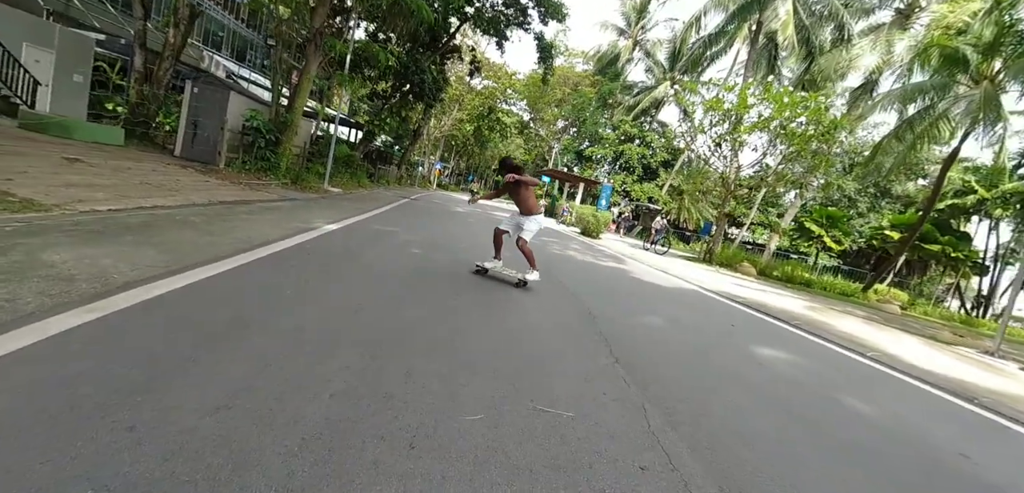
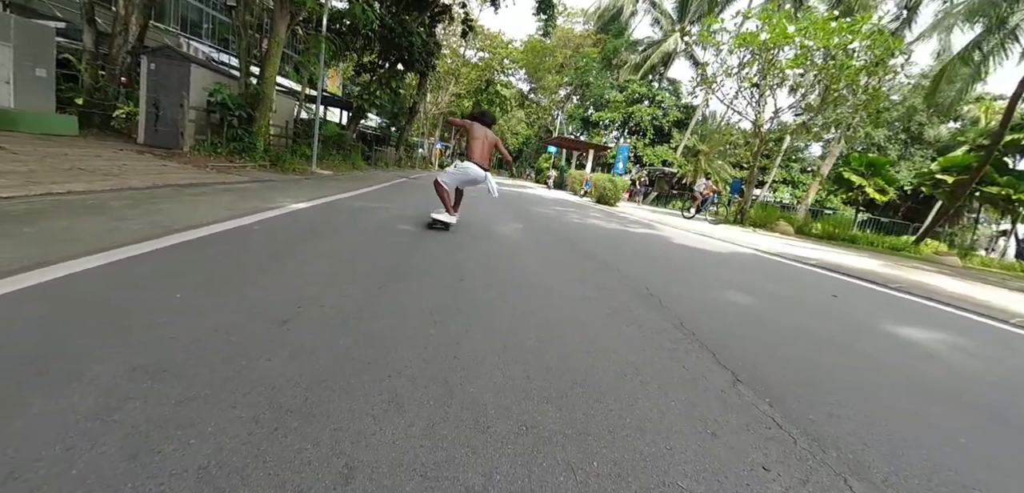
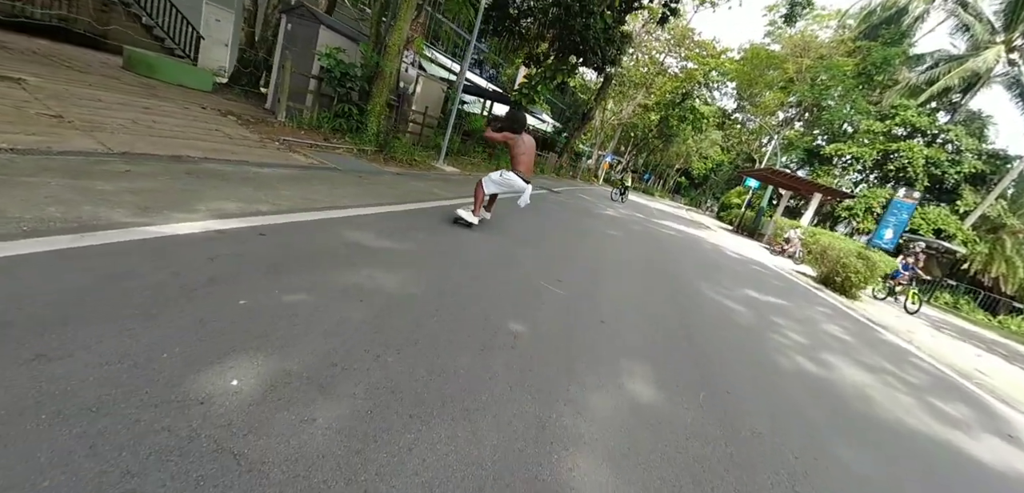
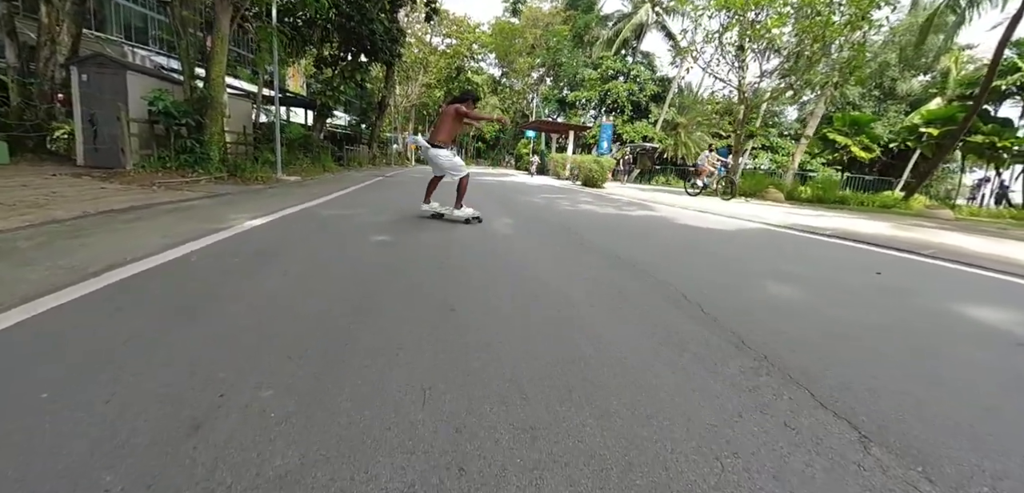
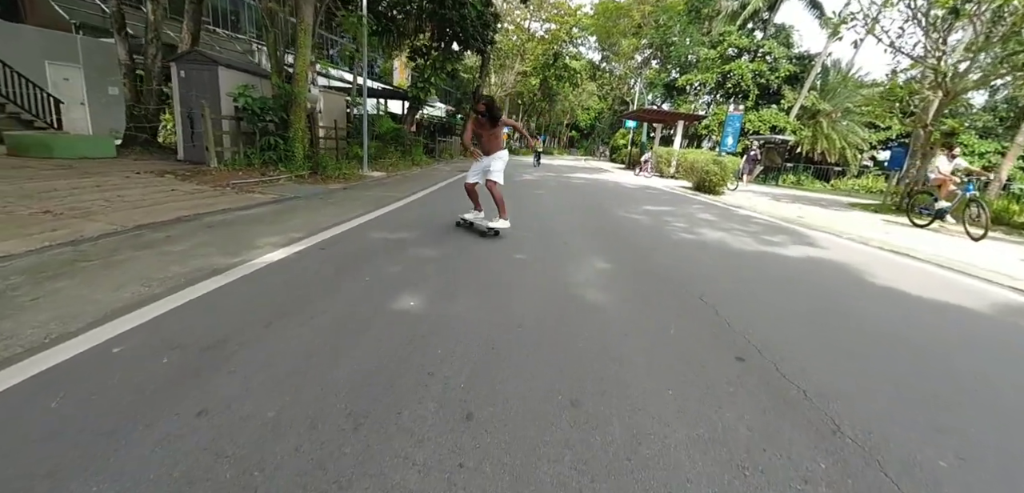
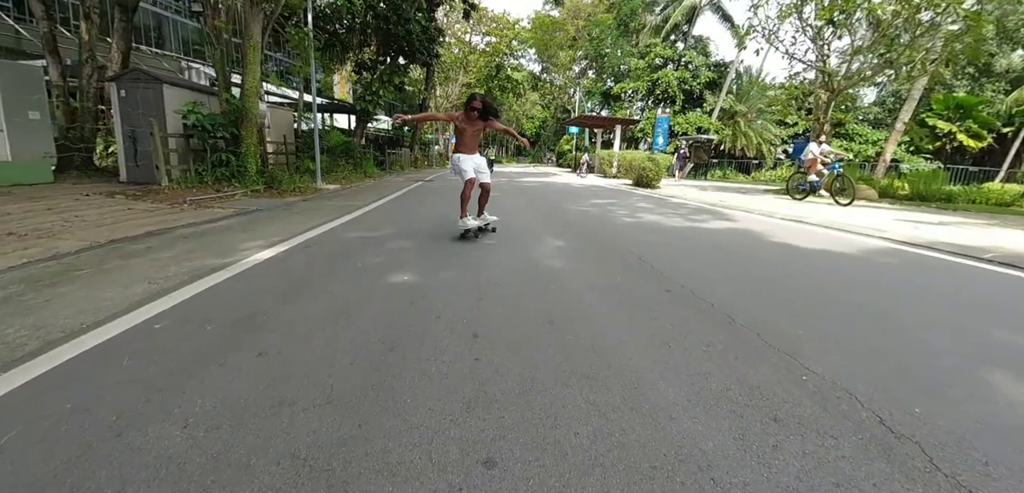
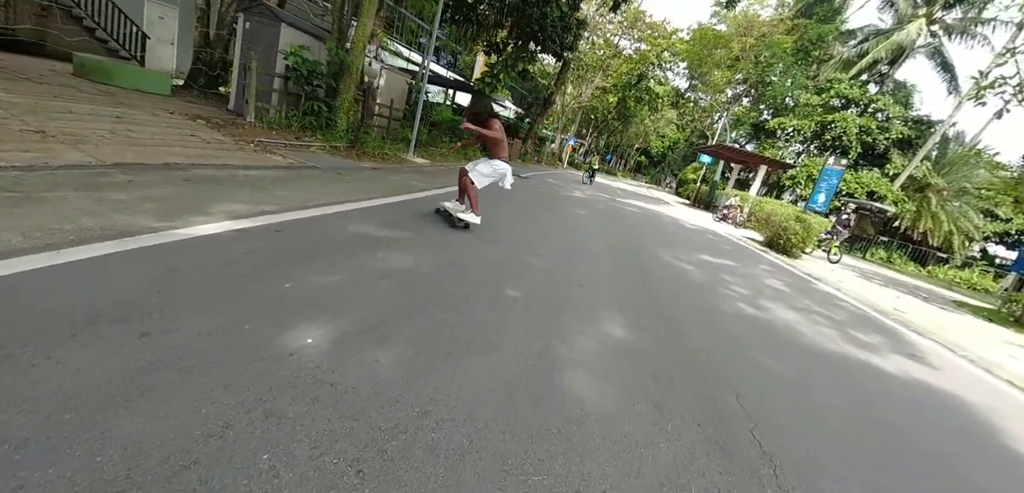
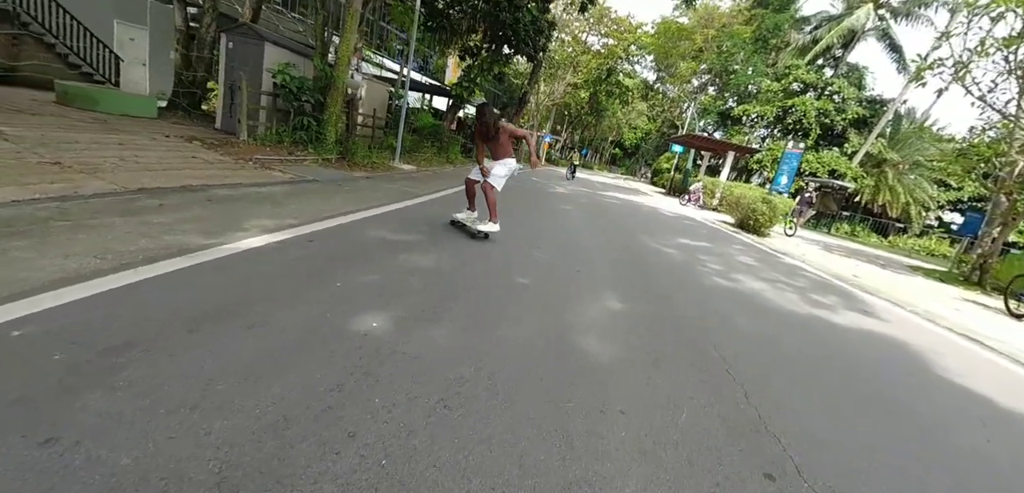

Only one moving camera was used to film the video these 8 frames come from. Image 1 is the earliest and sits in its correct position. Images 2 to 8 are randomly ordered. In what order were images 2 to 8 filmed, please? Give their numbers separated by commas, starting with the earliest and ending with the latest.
2, 4, 6, 5, 8, 7, 3
